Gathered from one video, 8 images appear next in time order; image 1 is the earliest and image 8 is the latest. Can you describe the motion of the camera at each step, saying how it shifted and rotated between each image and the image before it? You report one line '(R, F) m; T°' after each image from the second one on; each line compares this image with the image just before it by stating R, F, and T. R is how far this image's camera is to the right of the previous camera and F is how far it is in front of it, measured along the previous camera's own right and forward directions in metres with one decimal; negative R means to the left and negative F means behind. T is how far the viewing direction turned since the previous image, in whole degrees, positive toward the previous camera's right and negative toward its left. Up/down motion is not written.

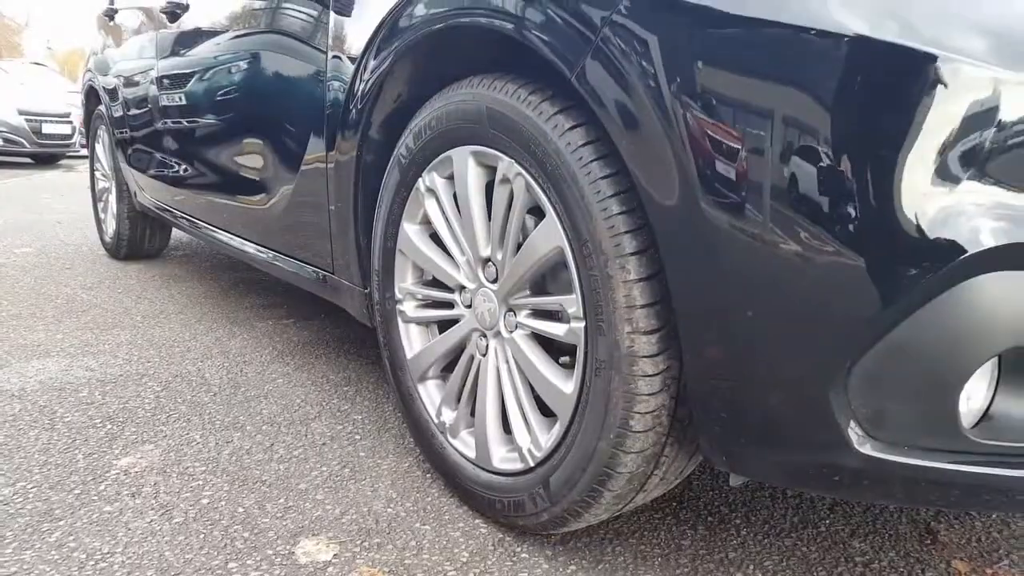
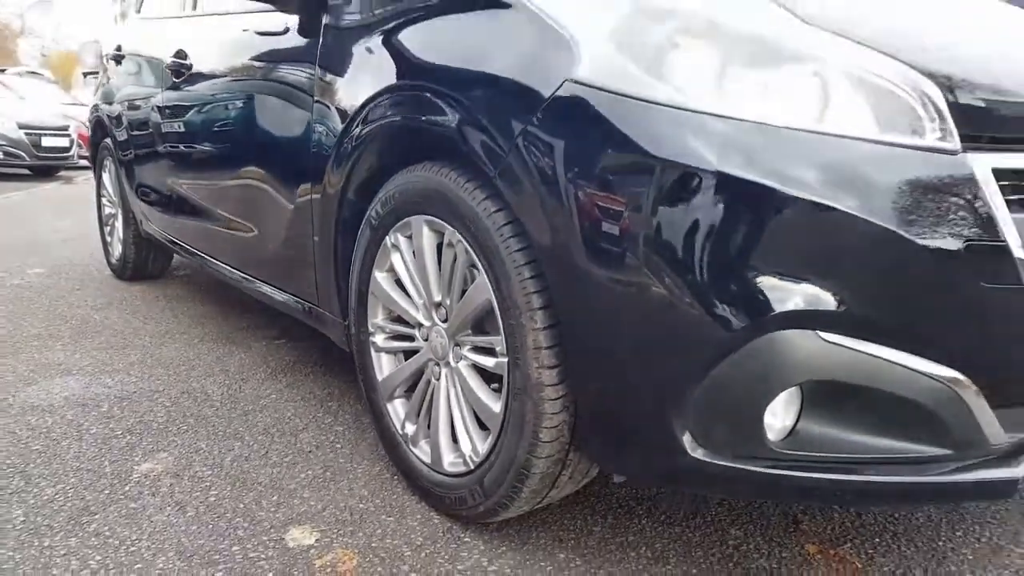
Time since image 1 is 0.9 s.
(+0.1, -0.3) m; 0°
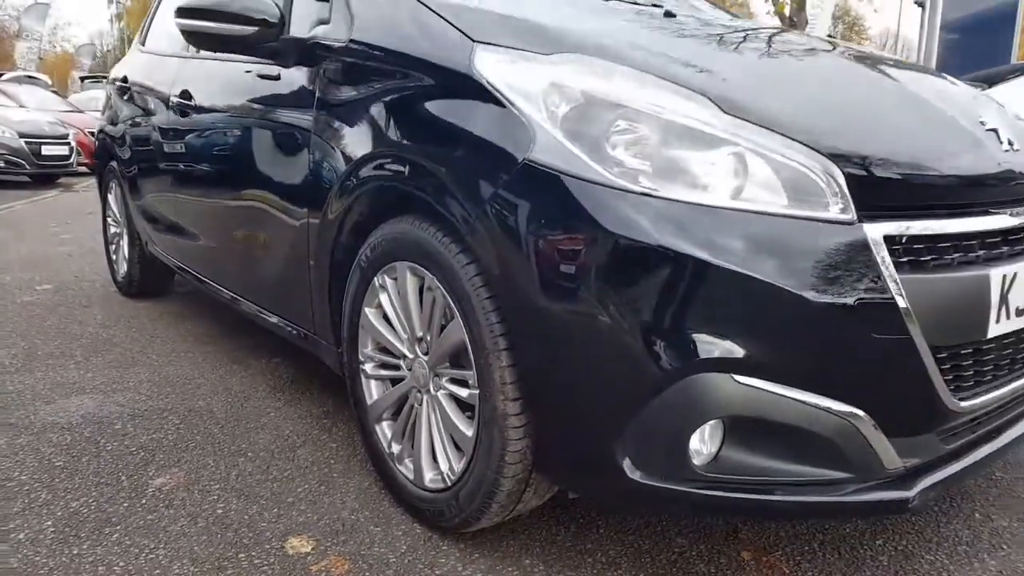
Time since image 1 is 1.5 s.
(+0.1, -0.2) m; 0°
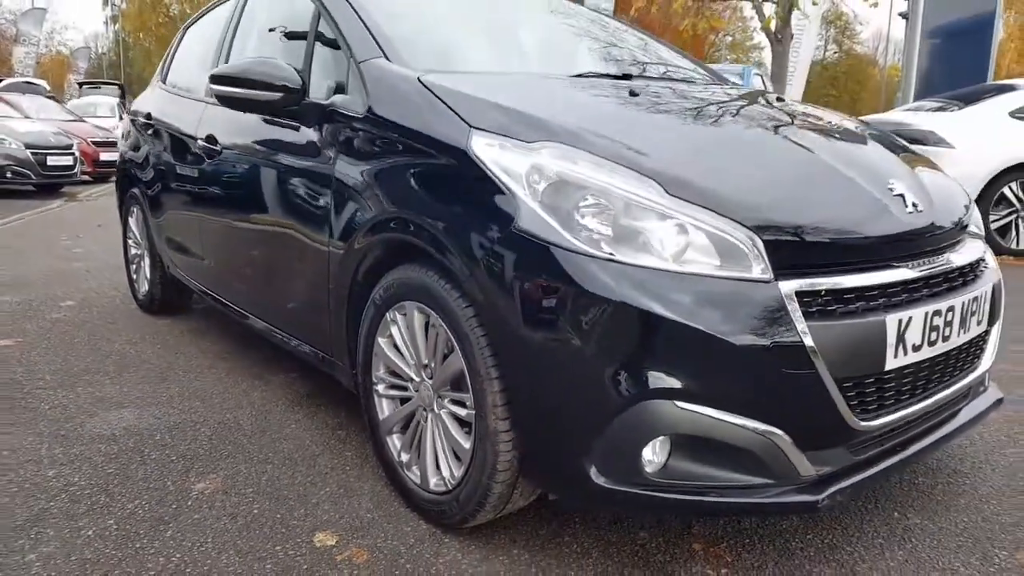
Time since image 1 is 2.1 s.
(0.0, -0.4) m; 0°
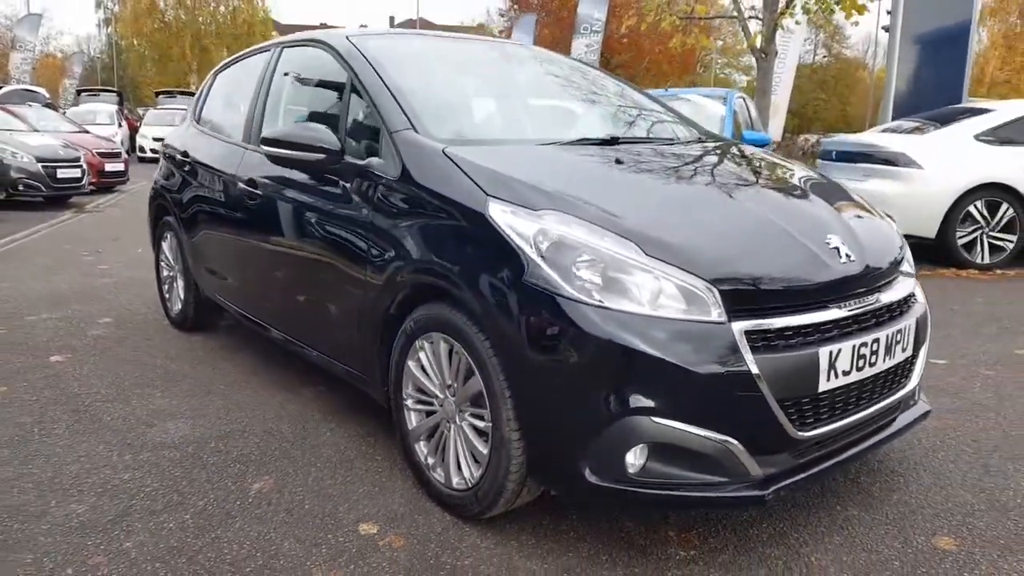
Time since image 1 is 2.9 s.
(-0.1, -0.5) m; +1°
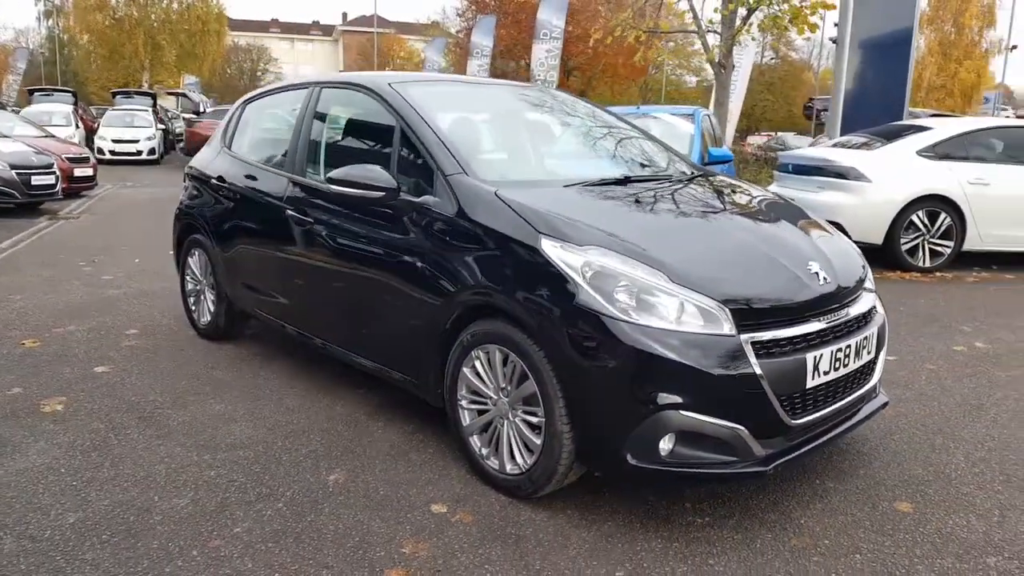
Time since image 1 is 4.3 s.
(-0.4, -0.5) m; +4°
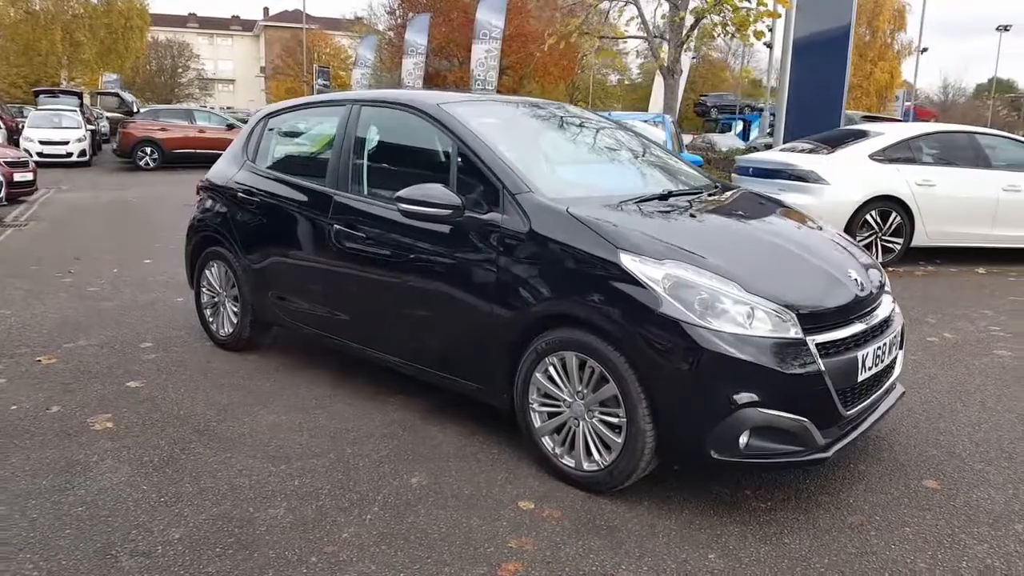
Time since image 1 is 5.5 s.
(-0.6, -0.2) m; +5°
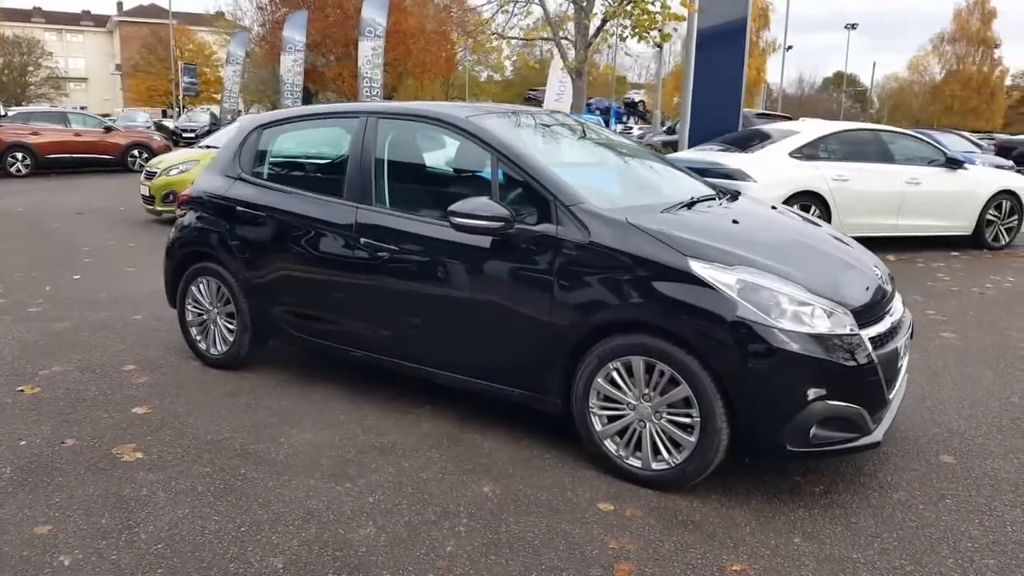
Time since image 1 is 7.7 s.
(-0.8, 0.0) m; +9°
